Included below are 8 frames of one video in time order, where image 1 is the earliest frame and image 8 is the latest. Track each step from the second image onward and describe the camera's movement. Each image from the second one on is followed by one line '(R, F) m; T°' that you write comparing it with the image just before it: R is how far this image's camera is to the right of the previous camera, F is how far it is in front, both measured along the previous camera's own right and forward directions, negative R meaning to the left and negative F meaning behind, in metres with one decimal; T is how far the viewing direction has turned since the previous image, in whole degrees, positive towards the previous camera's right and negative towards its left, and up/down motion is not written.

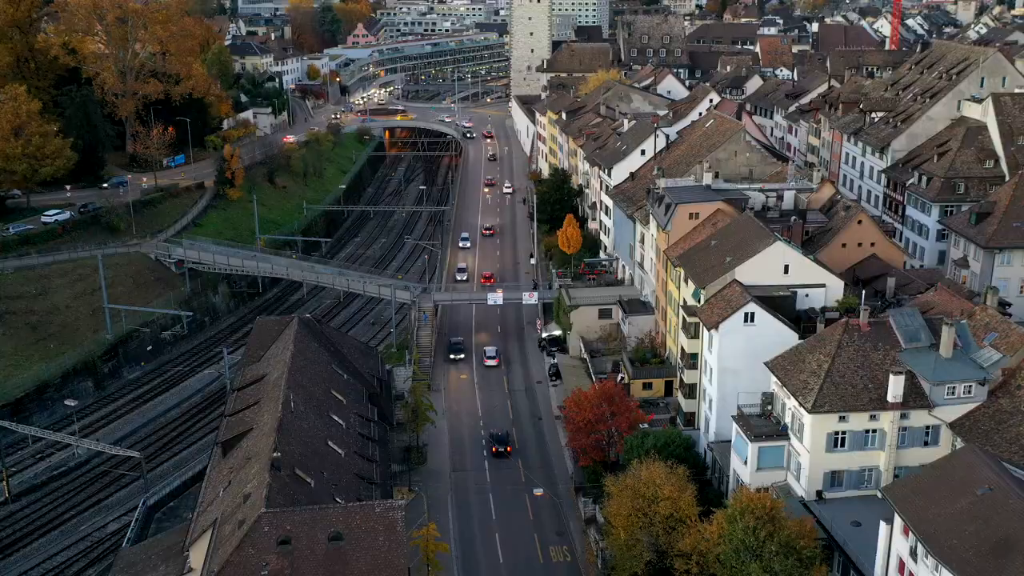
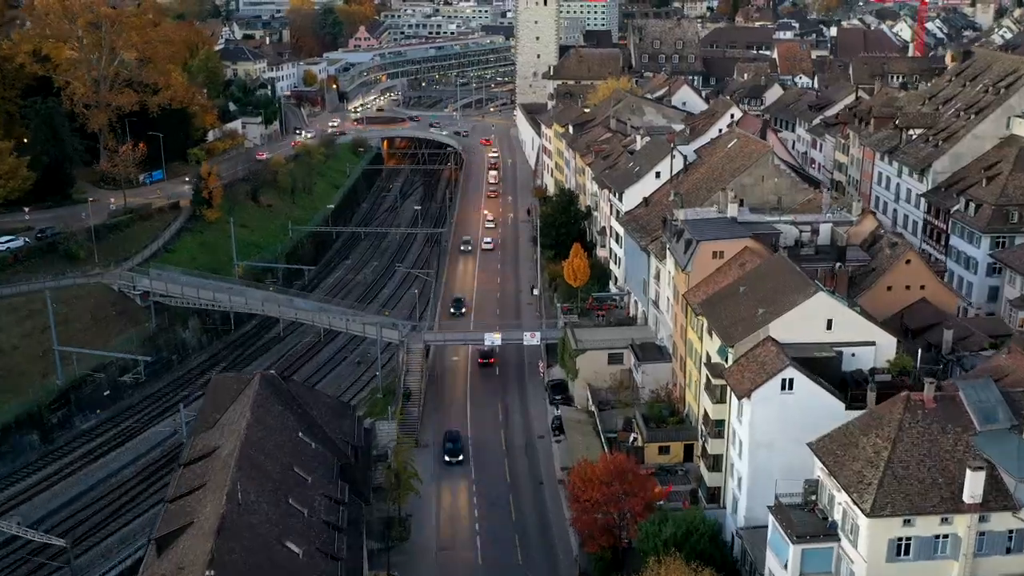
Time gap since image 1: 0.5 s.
(+0.5, +6.7) m; 0°
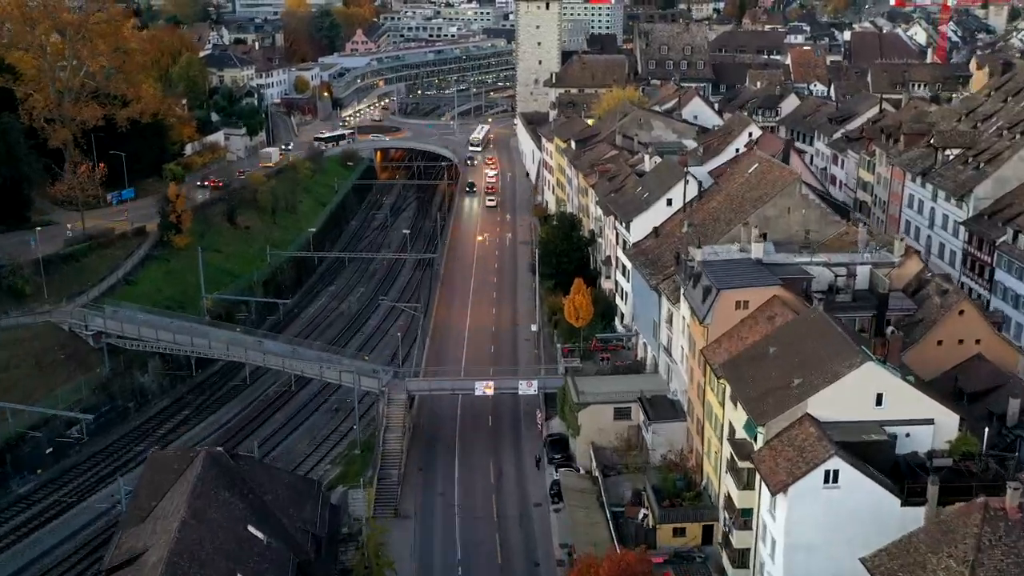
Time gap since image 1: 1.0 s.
(+0.5, +6.3) m; 0°
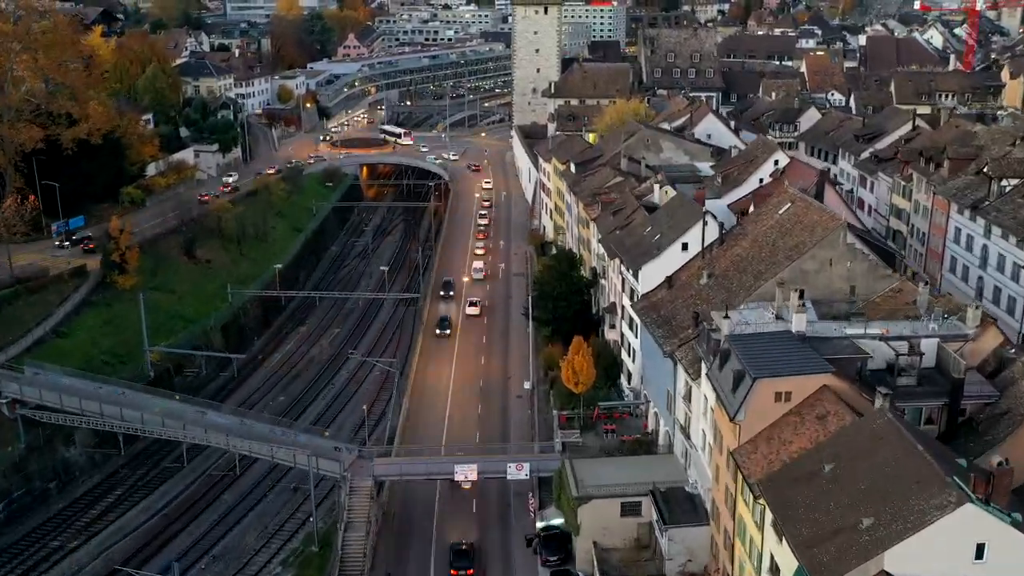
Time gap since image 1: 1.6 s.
(+0.6, +8.3) m; 0°
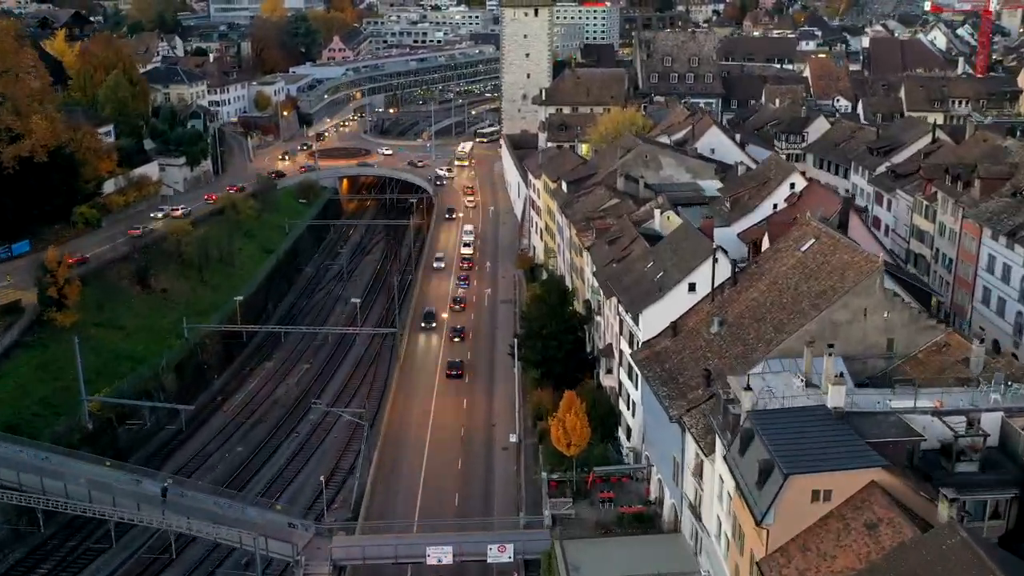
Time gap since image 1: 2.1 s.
(+0.5, +6.1) m; 0°
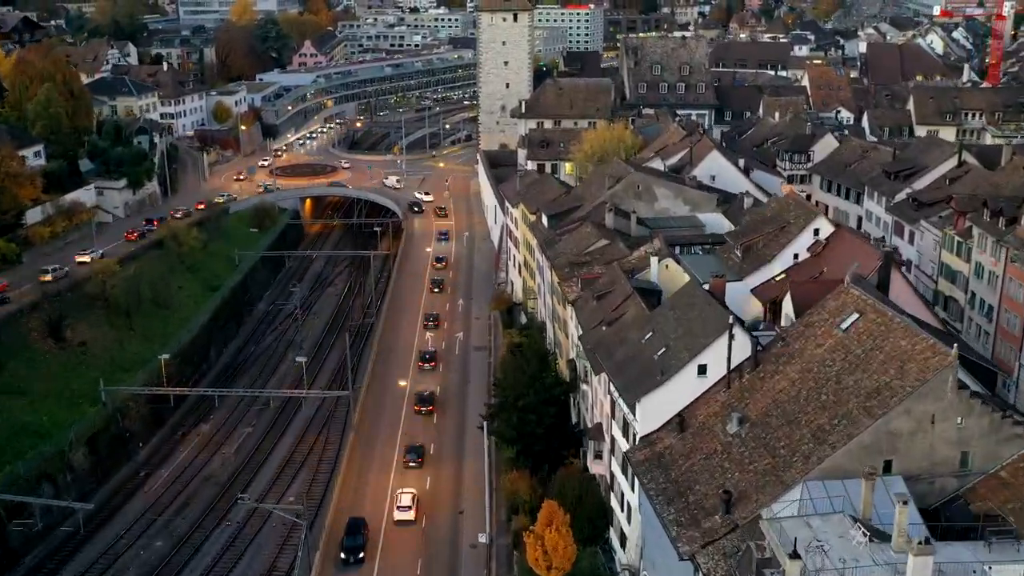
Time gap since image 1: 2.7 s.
(+0.6, +8.3) m; +1°
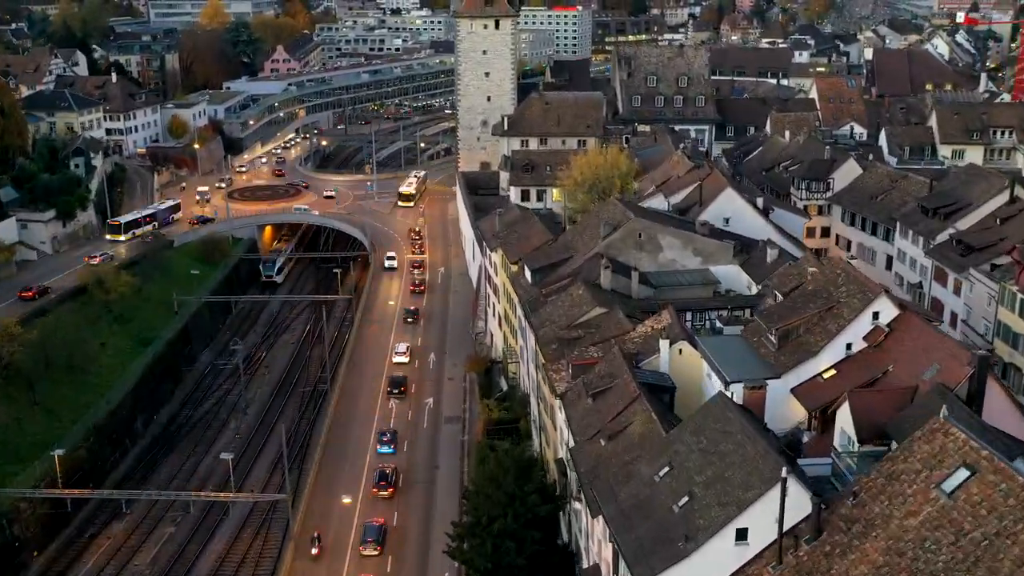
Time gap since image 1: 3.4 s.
(+0.5, +9.3) m; +1°
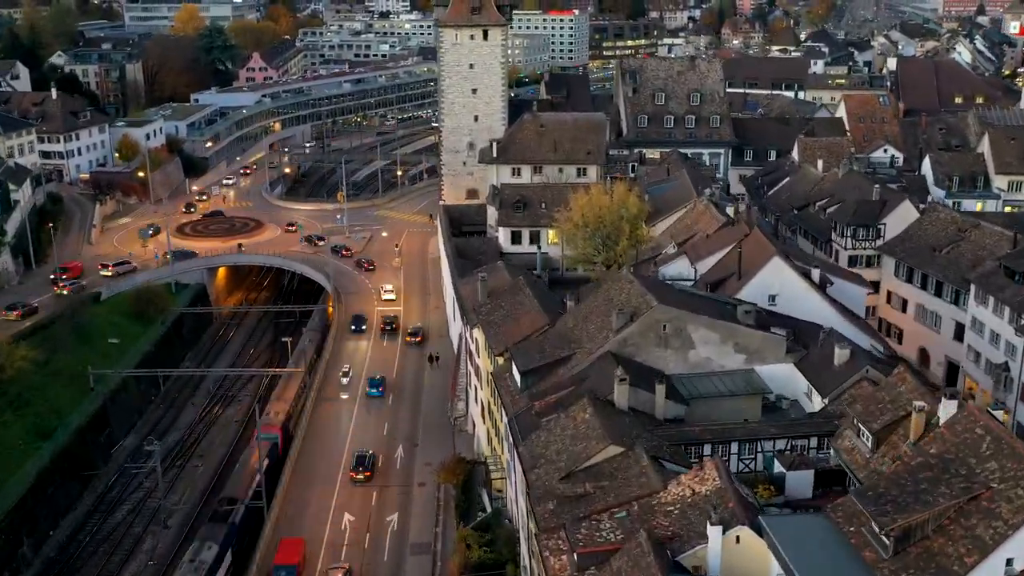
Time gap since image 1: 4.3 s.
(+0.4, +11.3) m; 0°
